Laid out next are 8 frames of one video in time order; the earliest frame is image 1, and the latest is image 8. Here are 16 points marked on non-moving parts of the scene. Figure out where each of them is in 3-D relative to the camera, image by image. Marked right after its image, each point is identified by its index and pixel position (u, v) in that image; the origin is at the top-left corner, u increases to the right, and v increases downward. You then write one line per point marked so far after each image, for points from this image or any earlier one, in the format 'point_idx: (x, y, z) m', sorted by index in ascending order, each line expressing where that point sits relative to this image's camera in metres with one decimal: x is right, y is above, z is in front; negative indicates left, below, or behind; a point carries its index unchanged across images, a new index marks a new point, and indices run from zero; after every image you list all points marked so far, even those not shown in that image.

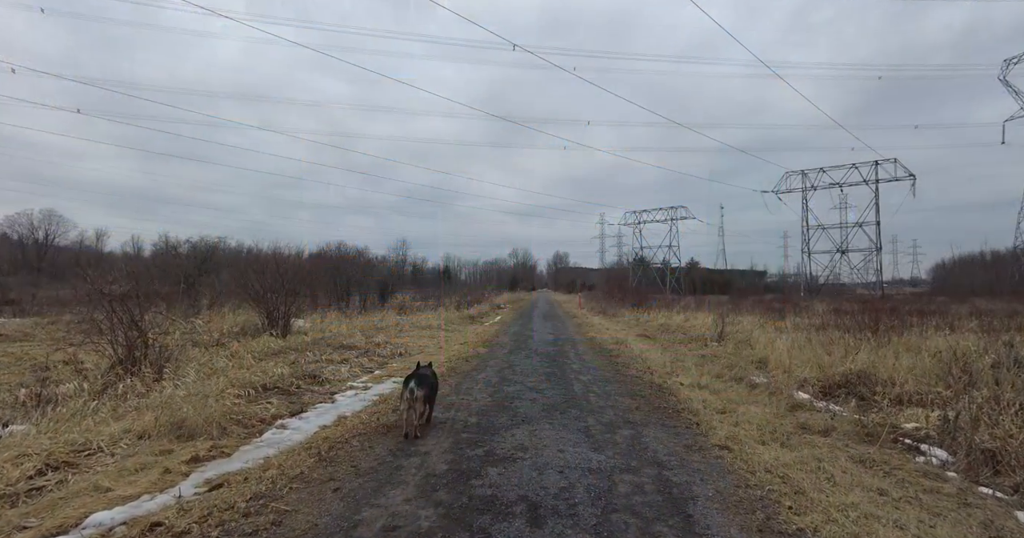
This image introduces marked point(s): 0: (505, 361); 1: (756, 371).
0: (-0.2, -2.0, +11.8) m
1: (+5.7, -2.4, +13.0) m
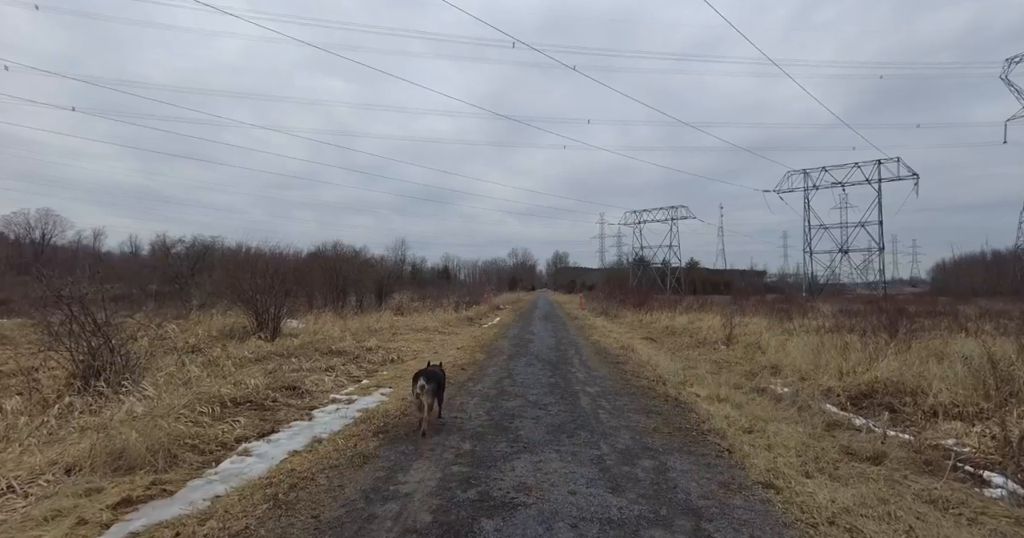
0: (-0.2, -2.0, +11.0) m
1: (+5.7, -2.4, +12.1) m
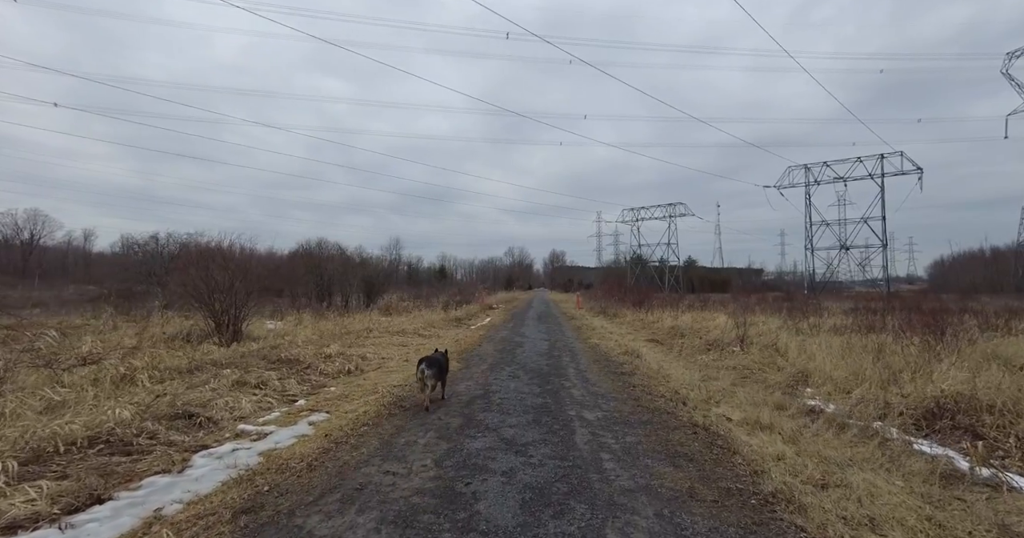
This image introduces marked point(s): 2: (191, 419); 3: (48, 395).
0: (-0.5, -1.8, +8.8) m
1: (+5.4, -2.2, +10.0) m
2: (-3.6, -1.7, +6.2) m
3: (-5.6, -1.6, +6.6) m
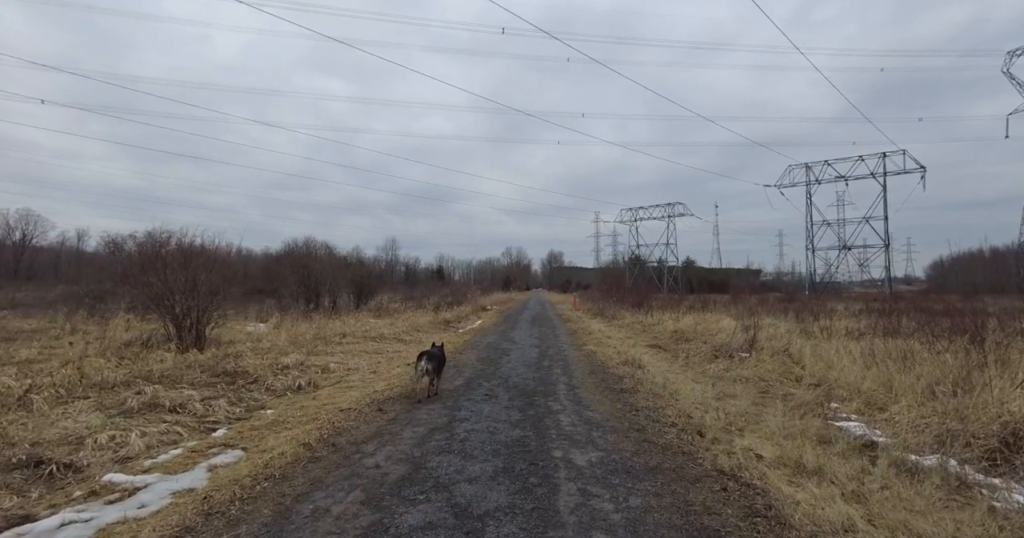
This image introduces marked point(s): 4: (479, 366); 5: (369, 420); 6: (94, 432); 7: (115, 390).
0: (-0.8, -1.8, +7.2) m
1: (+5.1, -2.2, +8.4) m
2: (-3.9, -1.7, +4.6) m
3: (-5.9, -1.5, +5.0) m
4: (-0.7, -1.9, +11.0) m
5: (-1.6, -1.7, +6.2) m
6: (-4.2, -1.7, +5.5) m
7: (-6.1, -1.9, +8.4) m
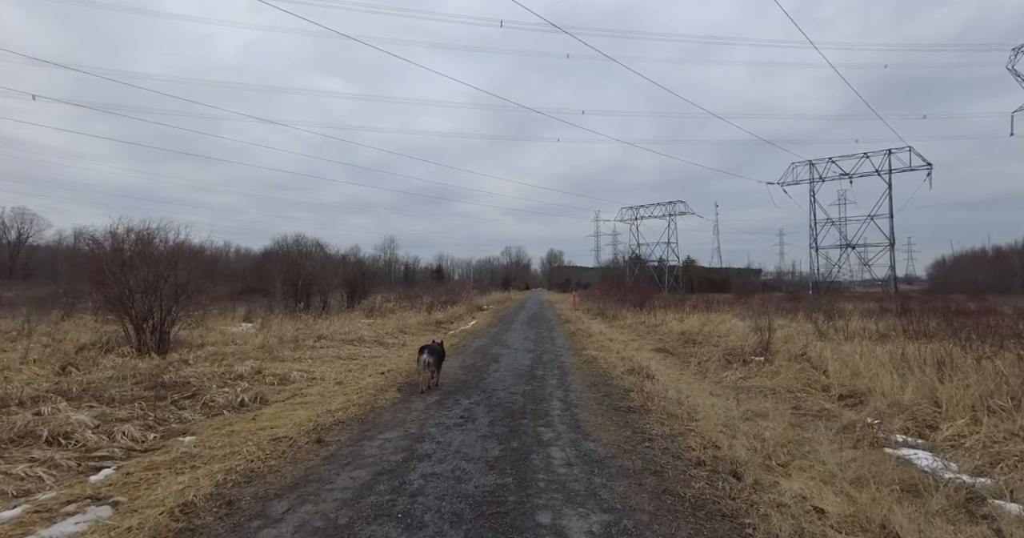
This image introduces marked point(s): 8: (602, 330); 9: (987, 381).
0: (-1.0, -1.7, +5.7) m
1: (+4.9, -2.1, +6.9) m
2: (-4.1, -1.6, +3.1) m
3: (-6.1, -1.4, +3.5) m
4: (-0.9, -1.8, +9.5) m
5: (-1.8, -1.6, +4.7) m
6: (-4.4, -1.6, +4.0) m
7: (-6.3, -1.8, +6.9) m
8: (+3.2, -2.2, +19.6) m
9: (+8.5, -2.0, +9.7) m
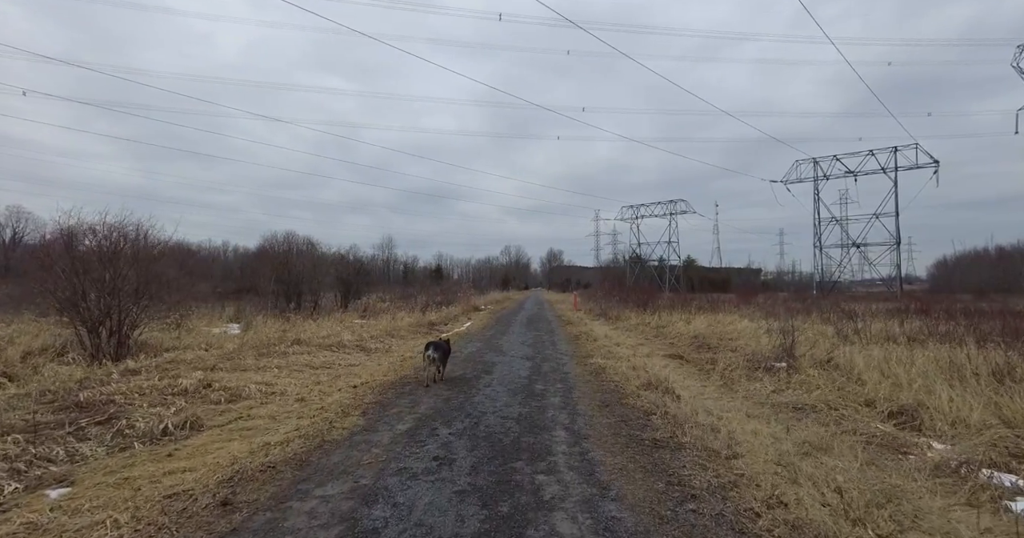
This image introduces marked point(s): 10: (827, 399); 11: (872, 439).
0: (-1.1, -1.6, +4.2) m
1: (+4.8, -2.0, +5.4) m
2: (-4.2, -1.5, +1.5) m
3: (-6.2, -1.3, +1.9) m
4: (-0.9, -1.8, +8.0) m
5: (-1.9, -1.6, +3.2) m
6: (-4.5, -1.5, +2.5) m
7: (-6.4, -1.7, +5.4) m
8: (+3.1, -2.1, +18.0) m
9: (+8.4, -1.9, +8.1) m
10: (+5.5, -2.2, +9.4) m
11: (+4.3, -2.0, +6.5) m
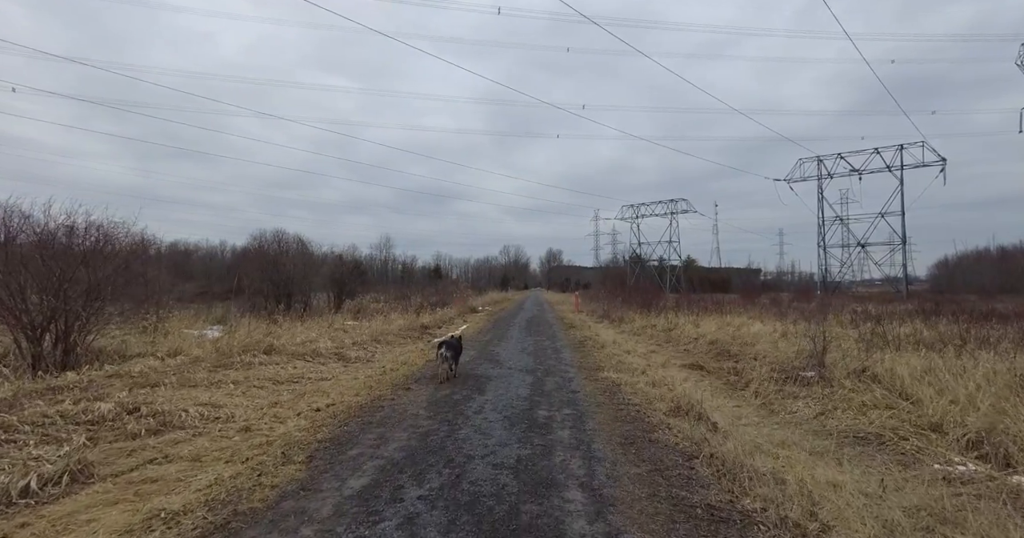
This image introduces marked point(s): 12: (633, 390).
0: (-1.1, -1.6, +2.6) m
1: (+4.7, -2.0, +3.8) m
2: (-4.2, -1.5, -0.1) m
3: (-6.2, -1.3, +0.3) m
4: (-1.0, -1.7, +6.3) m
5: (-1.9, -1.5, +1.6) m
6: (-4.5, -1.5, +0.9) m
7: (-6.4, -1.7, +3.8) m
8: (+3.1, -2.1, +16.4) m
9: (+8.4, -1.9, +6.6) m
10: (+5.4, -2.2, +7.8) m
11: (+4.3, -1.9, +4.9) m
12: (+1.9, -1.8, +8.4) m
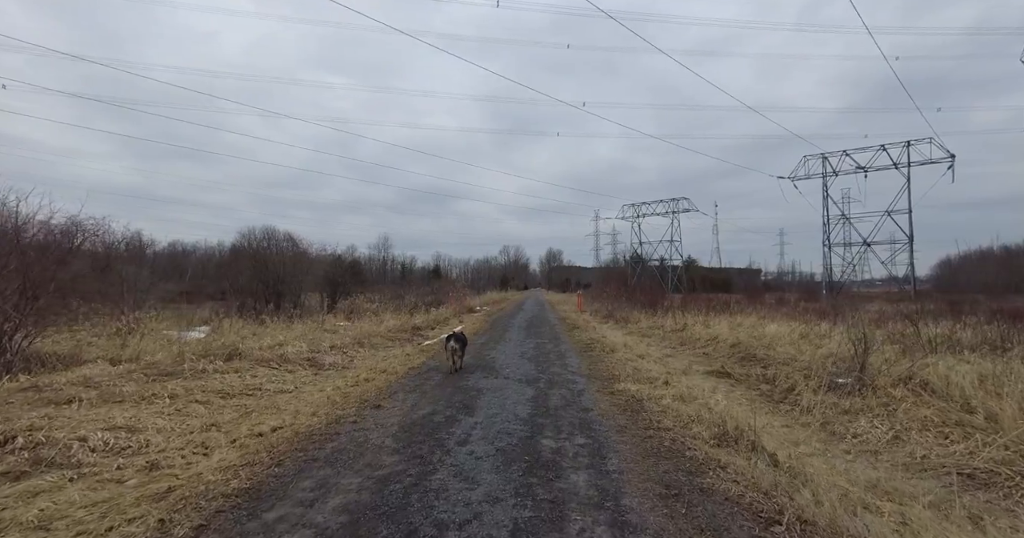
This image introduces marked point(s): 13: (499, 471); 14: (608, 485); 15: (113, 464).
0: (-1.2, -1.4, +0.9) m
1: (+4.7, -1.8, +2.1) m
2: (-4.3, -1.3, -1.7) m
3: (-6.3, -1.2, -1.3) m
4: (-1.0, -1.6, +4.7) m
5: (-2.0, -1.4, -0.1) m
6: (-4.6, -1.3, -0.8) m
7: (-6.5, -1.5, +2.1) m
8: (+3.0, -2.0, +14.8) m
9: (+8.3, -1.7, +4.9) m
10: (+5.4, -2.0, +6.2) m
11: (+4.3, -1.8, +3.2) m
12: (+1.8, -1.7, +6.7) m
13: (-0.1, -1.5, +4.2) m
14: (+0.7, -1.6, +4.0) m
15: (-3.5, -1.7, +4.9) m
